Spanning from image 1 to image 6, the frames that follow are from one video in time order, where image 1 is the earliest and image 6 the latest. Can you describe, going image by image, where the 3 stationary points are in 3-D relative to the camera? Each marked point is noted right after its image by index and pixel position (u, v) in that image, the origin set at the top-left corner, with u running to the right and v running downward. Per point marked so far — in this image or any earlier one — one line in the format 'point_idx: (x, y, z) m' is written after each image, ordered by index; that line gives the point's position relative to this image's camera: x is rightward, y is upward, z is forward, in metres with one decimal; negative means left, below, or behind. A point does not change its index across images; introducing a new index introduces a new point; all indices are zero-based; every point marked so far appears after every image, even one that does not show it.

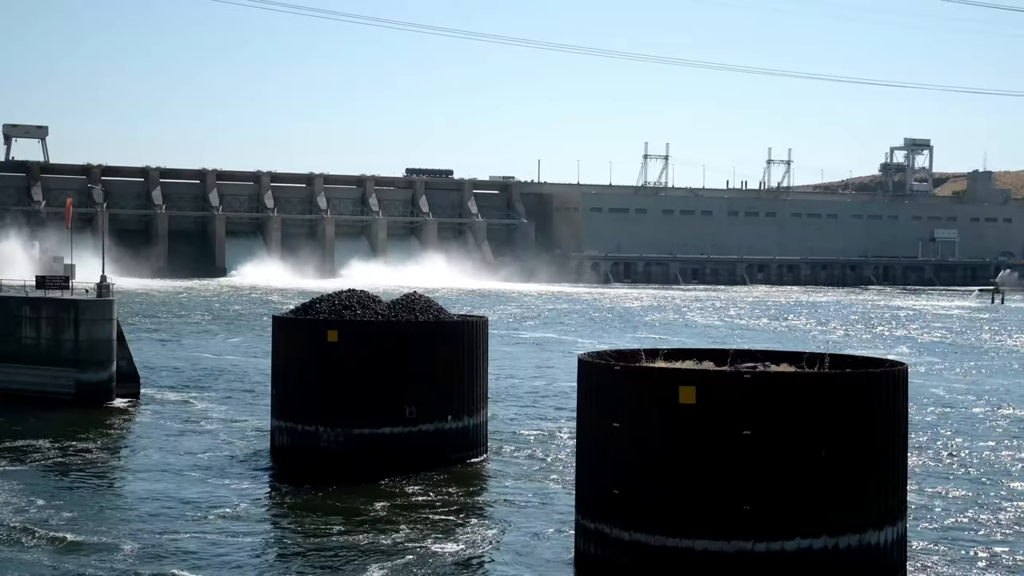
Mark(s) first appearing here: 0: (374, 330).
0: (-1.7, -0.5, +14.0) m
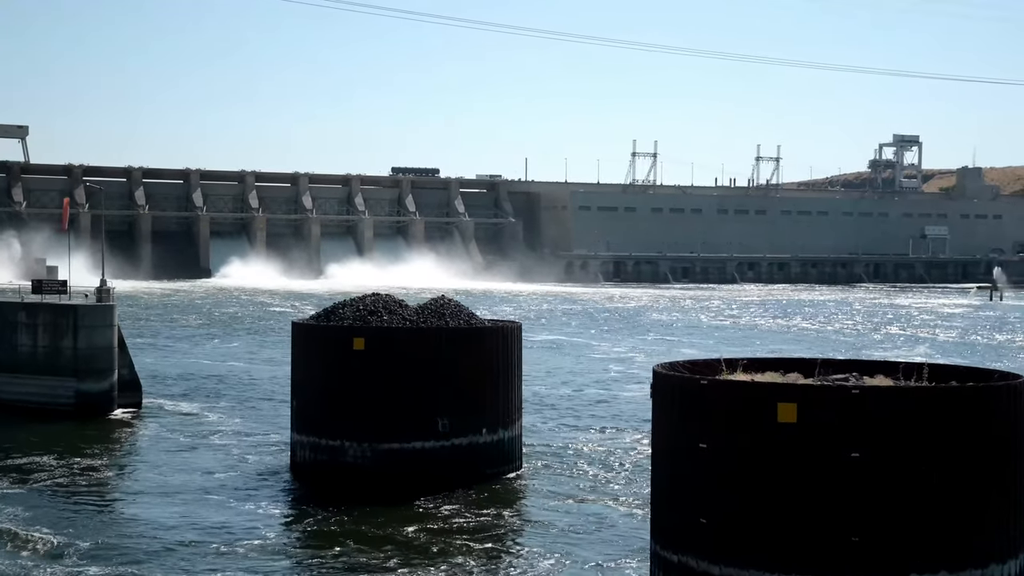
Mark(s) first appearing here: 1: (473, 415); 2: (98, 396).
0: (-1.3, -0.5, +13.1) m
1: (-0.5, -1.5, +13.5) m
2: (-6.9, -1.8, +19.0) m
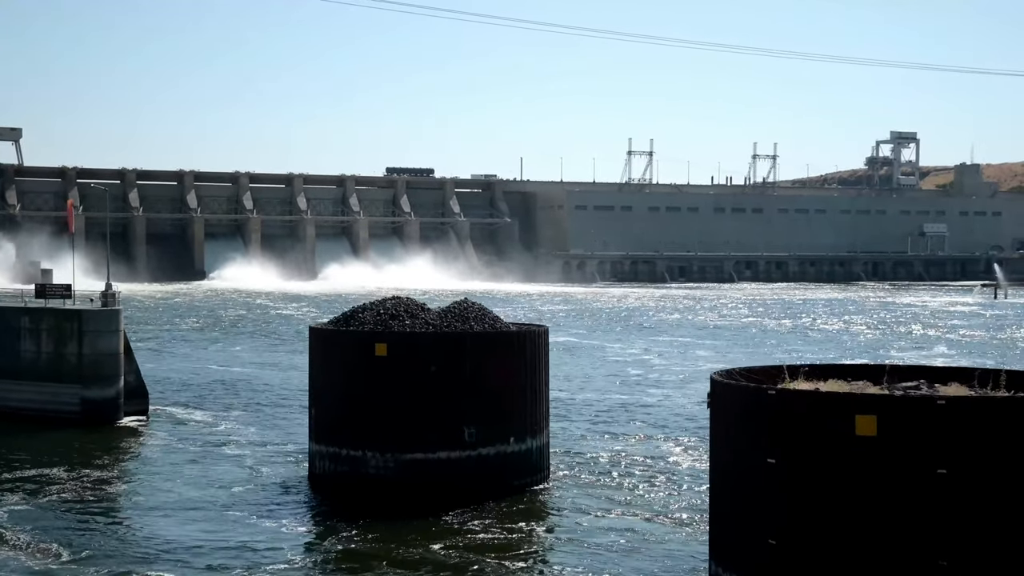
0: (-0.9, -0.6, +12.6) m
1: (-0.1, -1.5, +12.9) m
2: (-6.6, -1.9, +18.4) m
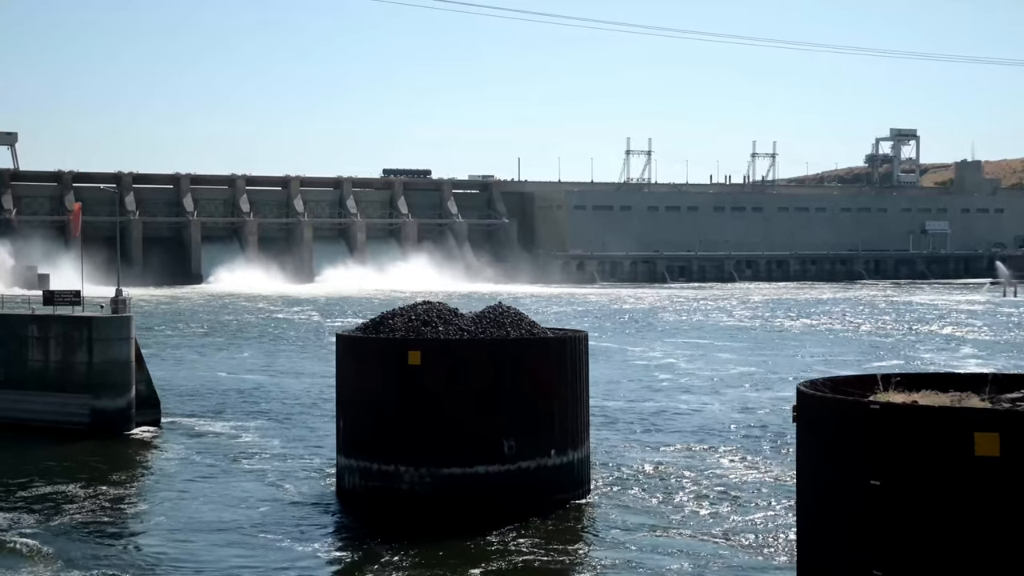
0: (-0.5, -0.6, +11.9) m
1: (+0.3, -1.6, +12.2) m
2: (-6.2, -2.0, +17.7) m
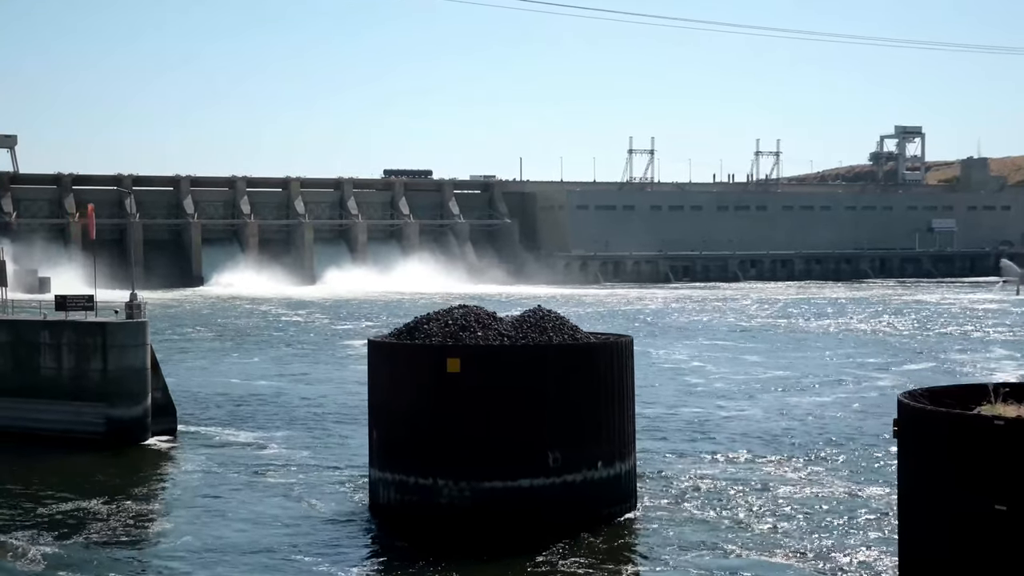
0: (0.0, -0.7, +11.2) m
1: (+0.8, -1.6, +11.6) m
2: (-5.7, -2.0, +17.0) m
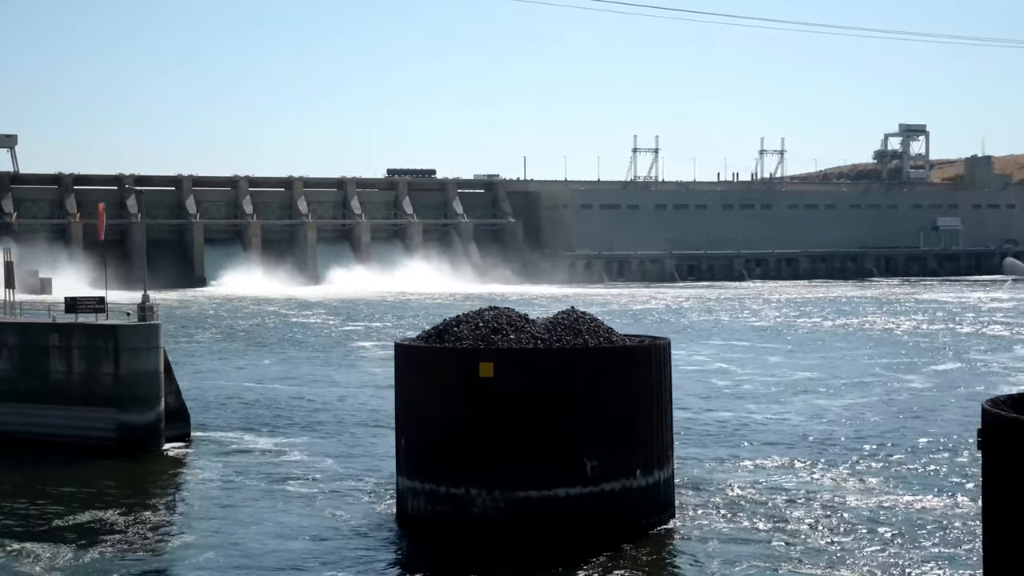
0: (+0.3, -0.7, +10.7) m
1: (+1.1, -1.6, +11.1) m
2: (-5.4, -2.0, +16.6) m
